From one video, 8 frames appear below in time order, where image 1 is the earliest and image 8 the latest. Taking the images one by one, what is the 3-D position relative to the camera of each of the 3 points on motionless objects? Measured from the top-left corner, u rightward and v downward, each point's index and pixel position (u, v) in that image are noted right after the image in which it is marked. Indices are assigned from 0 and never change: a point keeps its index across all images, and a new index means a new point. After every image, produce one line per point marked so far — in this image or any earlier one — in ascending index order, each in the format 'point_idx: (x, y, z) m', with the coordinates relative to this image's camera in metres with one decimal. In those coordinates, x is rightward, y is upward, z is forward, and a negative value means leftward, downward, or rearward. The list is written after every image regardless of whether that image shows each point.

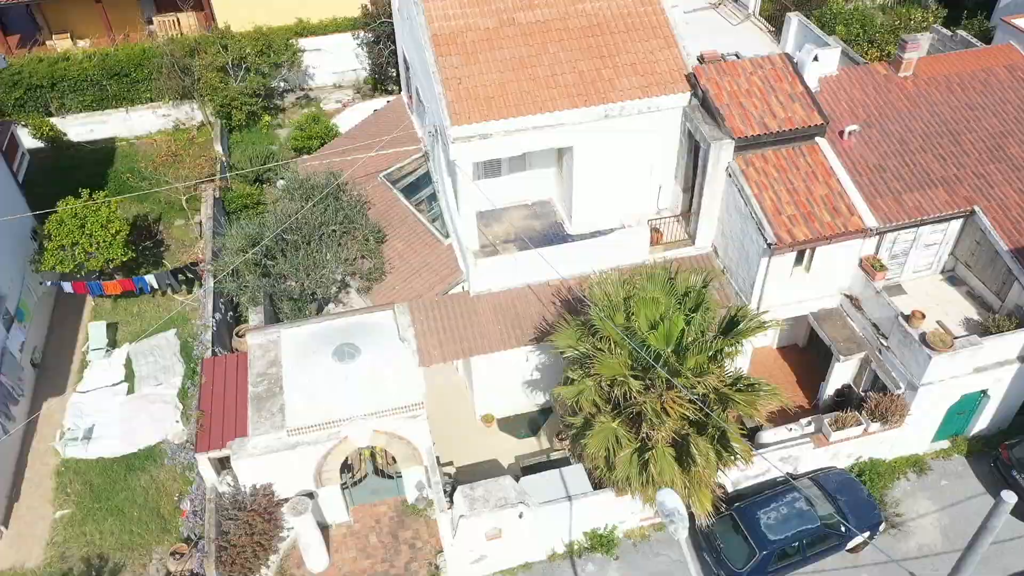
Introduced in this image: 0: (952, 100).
0: (+10.8, +4.6, +19.9) m
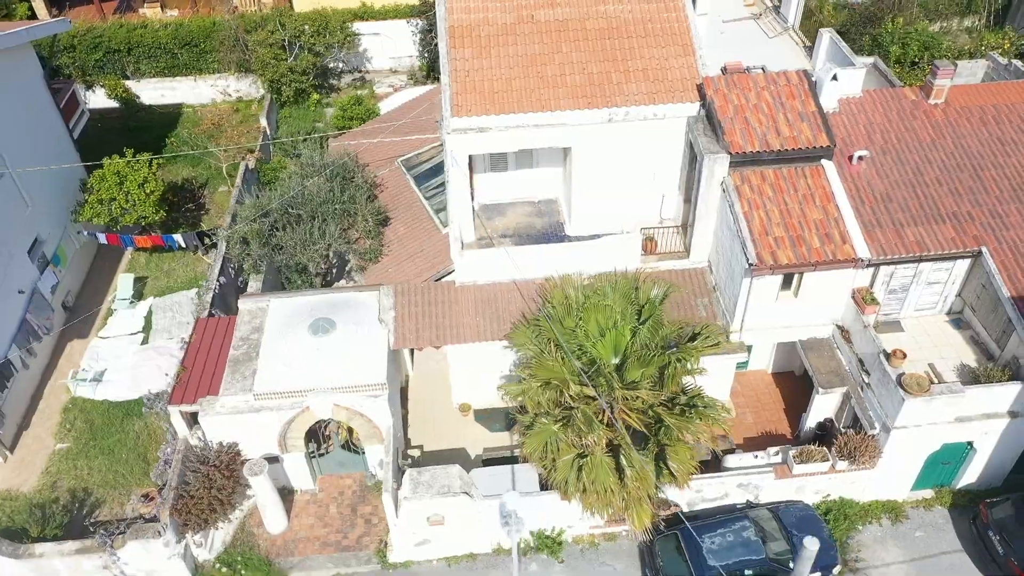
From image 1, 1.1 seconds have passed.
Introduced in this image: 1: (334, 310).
0: (+10.8, +3.6, +18.7) m
1: (-4.1, -0.5, +18.9) m
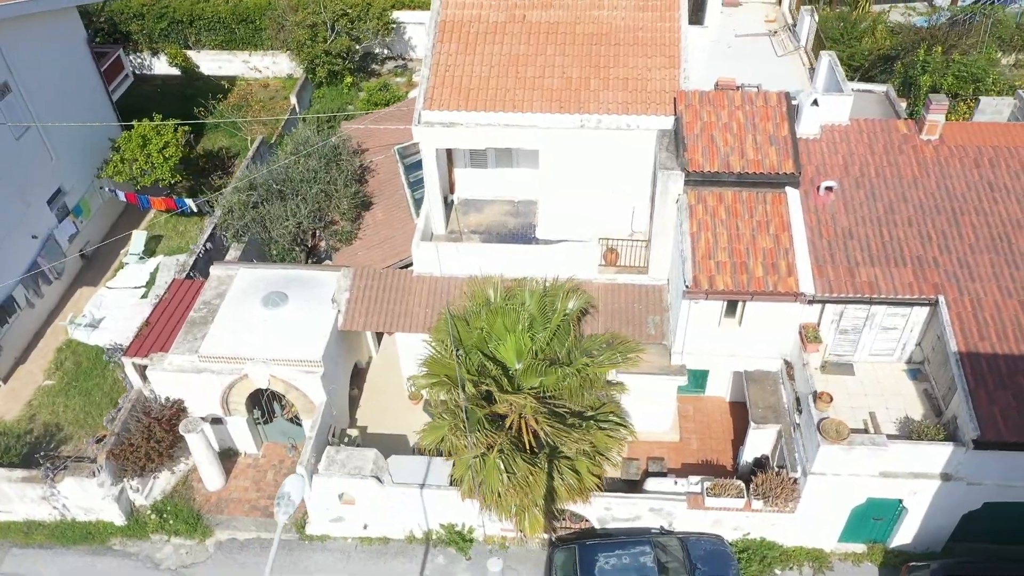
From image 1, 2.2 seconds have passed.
0: (+9.9, +2.4, +17.5) m
1: (-5.3, +0.1, +19.6) m
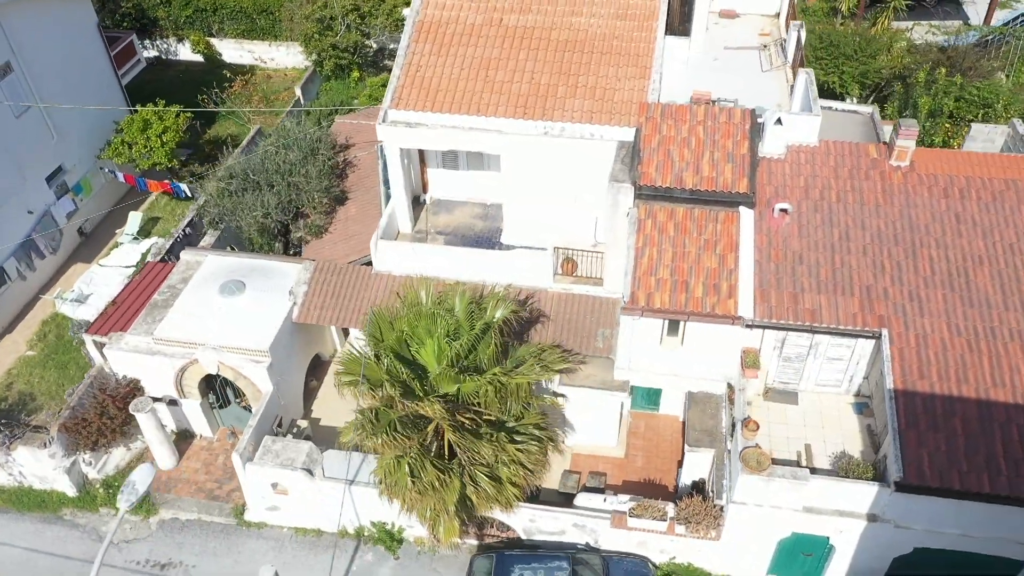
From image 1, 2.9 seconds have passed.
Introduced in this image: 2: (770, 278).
0: (+8.8, +1.7, +16.8) m
1: (-6.3, +0.3, +19.9) m
2: (+5.1, +0.2, +16.1) m
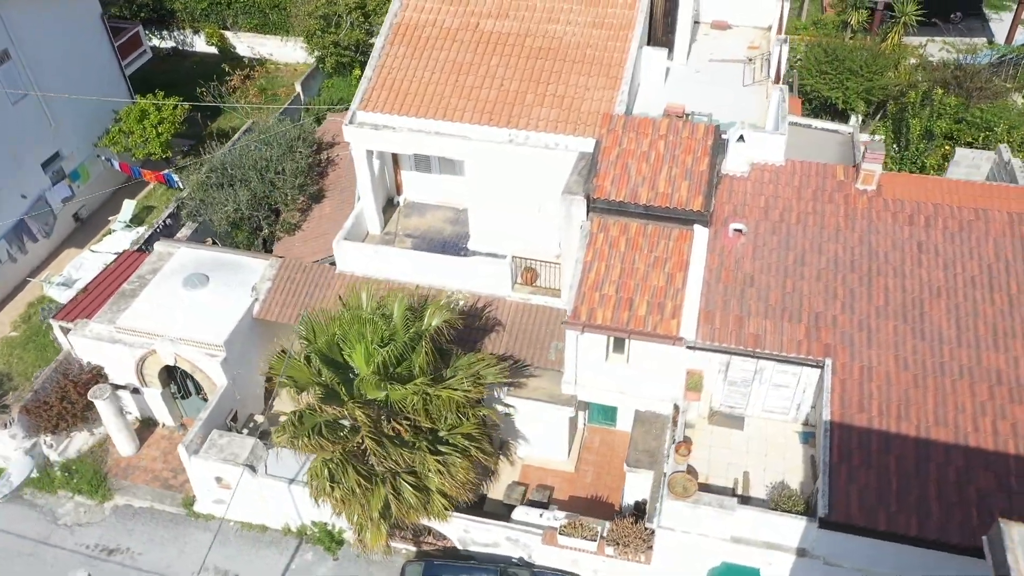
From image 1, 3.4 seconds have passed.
0: (+7.8, +1.1, +16.2) m
1: (-7.2, +0.5, +20.1) m
2: (+4.0, -0.2, +15.7) m
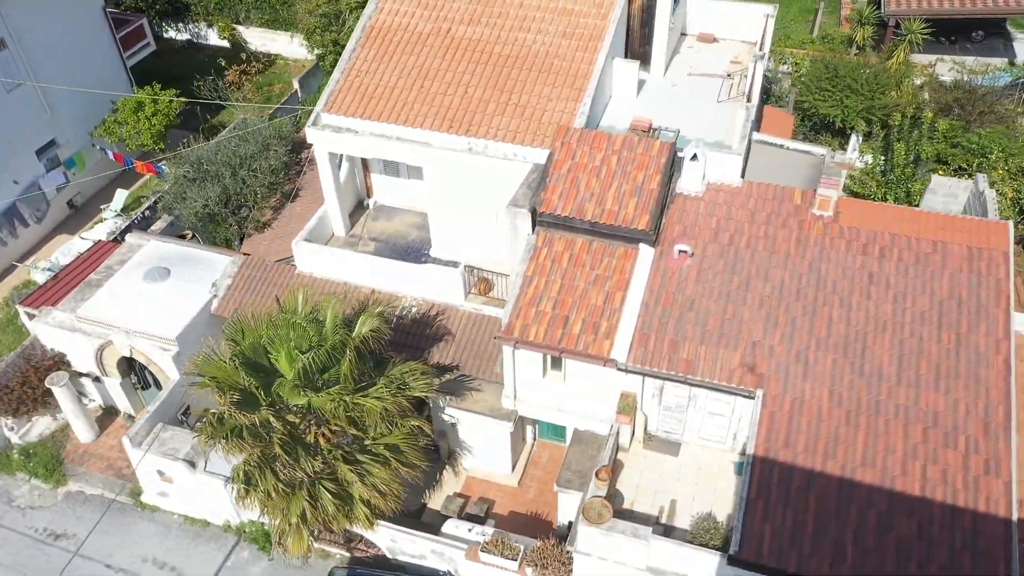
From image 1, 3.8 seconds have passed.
0: (+6.6, +0.5, +15.6) m
1: (-8.2, +0.6, +20.4) m
2: (+2.7, -0.6, +15.4) m
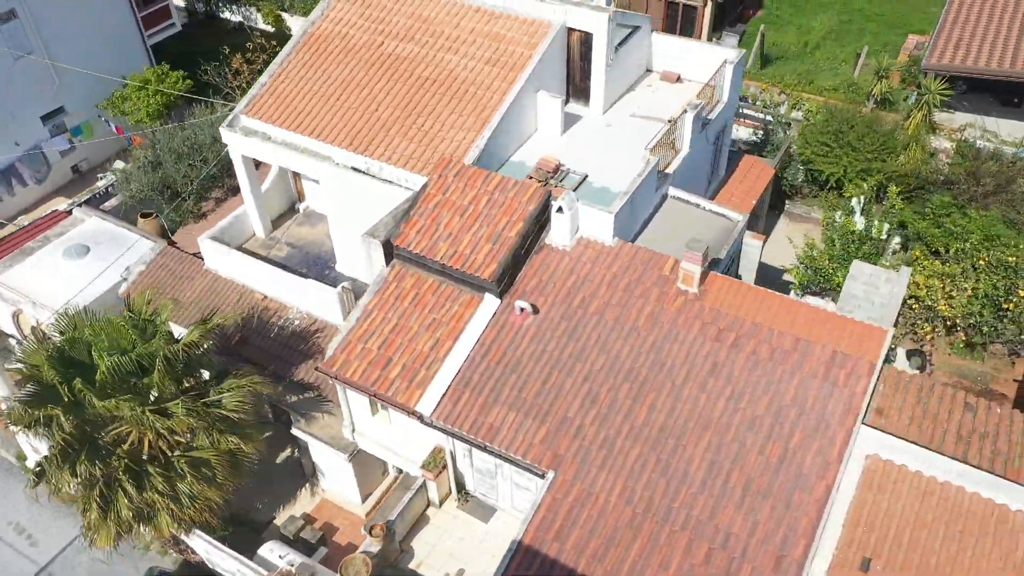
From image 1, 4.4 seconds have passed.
0: (+3.3, -1.0, +14.1) m
1: (-10.4, +1.1, +21.0) m
2: (-0.7, -1.6, +14.5) m
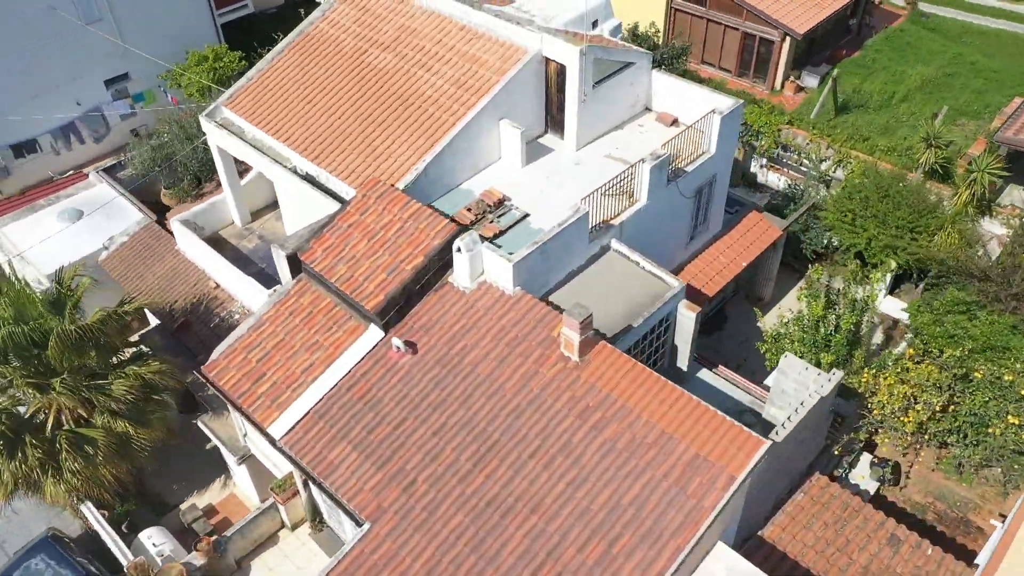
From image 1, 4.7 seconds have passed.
0: (+0.8, -2.2, +13.1) m
1: (-11.1, +2.1, +22.1) m
2: (-3.1, -2.1, +14.1) m
